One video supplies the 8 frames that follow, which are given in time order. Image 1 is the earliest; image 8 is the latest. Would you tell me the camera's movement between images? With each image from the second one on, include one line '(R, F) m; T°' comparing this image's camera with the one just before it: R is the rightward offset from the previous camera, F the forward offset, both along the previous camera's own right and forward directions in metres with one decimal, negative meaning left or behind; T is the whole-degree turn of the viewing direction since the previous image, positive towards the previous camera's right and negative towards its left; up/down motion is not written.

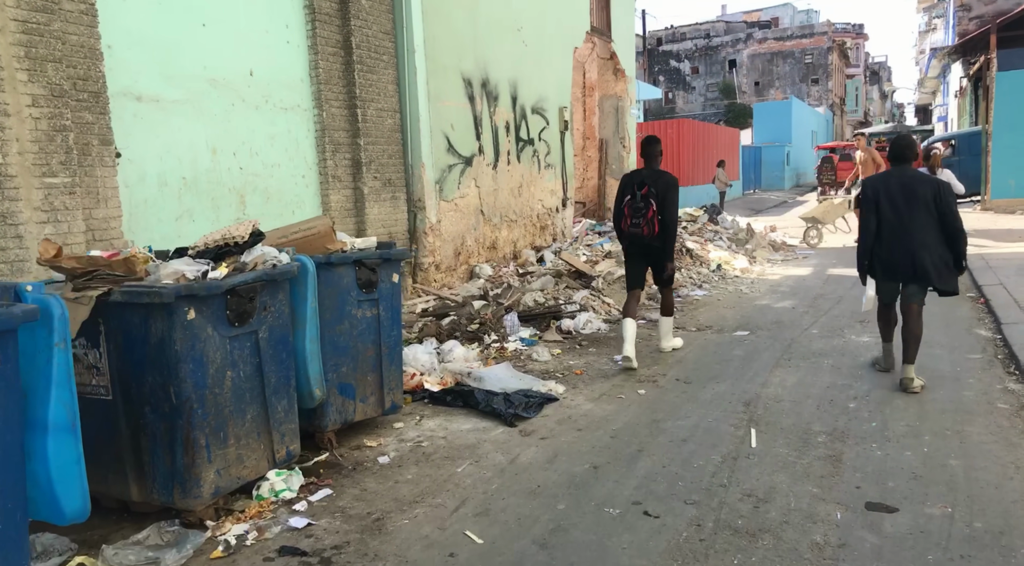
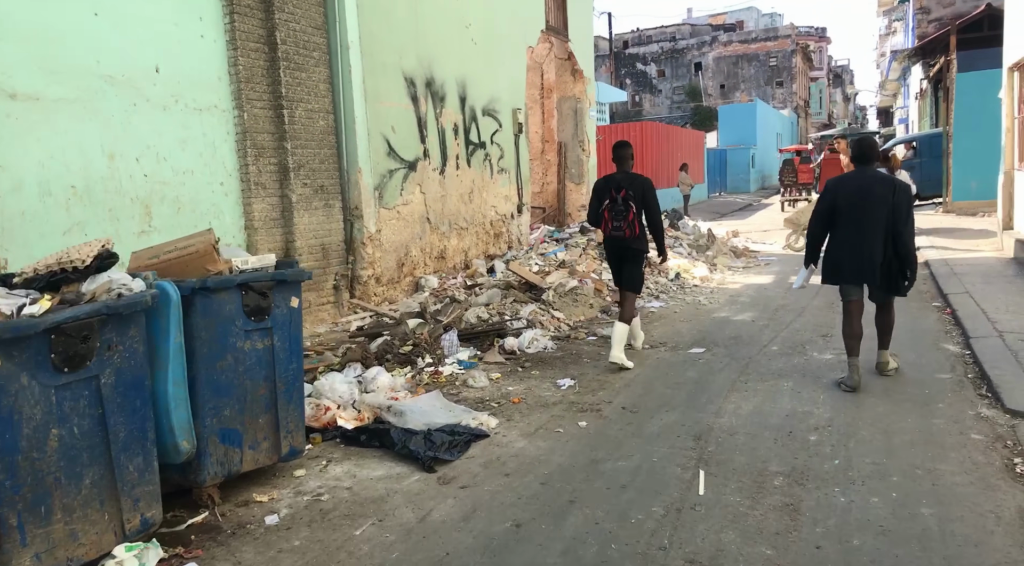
(+0.2, +0.5) m; +2°
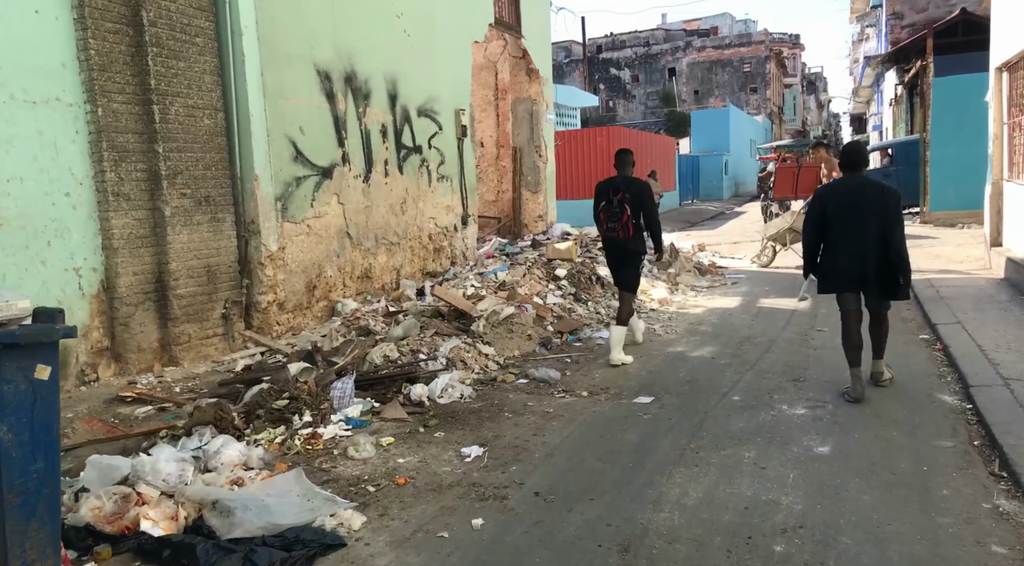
(+0.4, +1.1) m; +2°
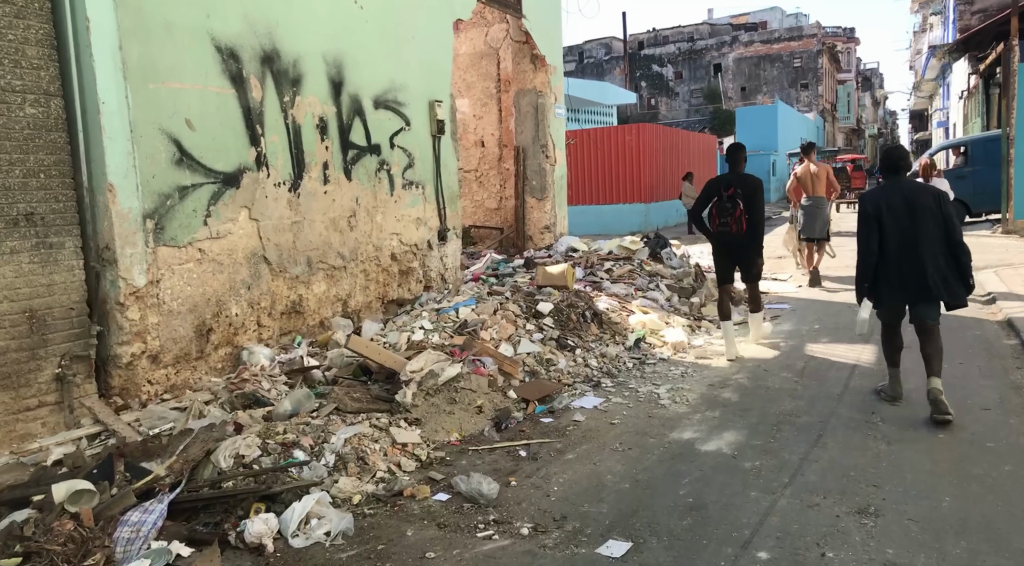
(+0.6, +1.9) m; -3°
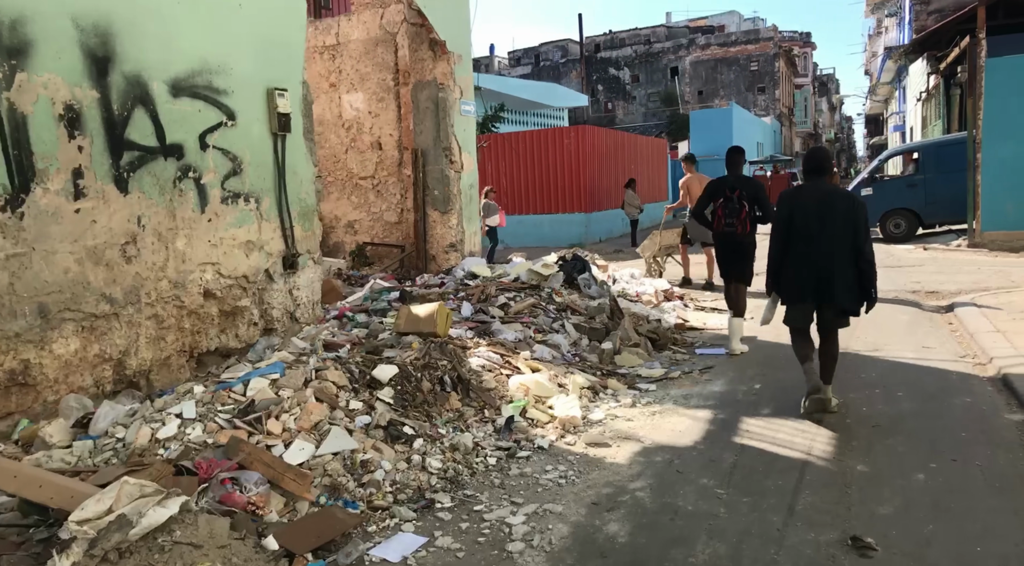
(+0.8, +1.8) m; +3°
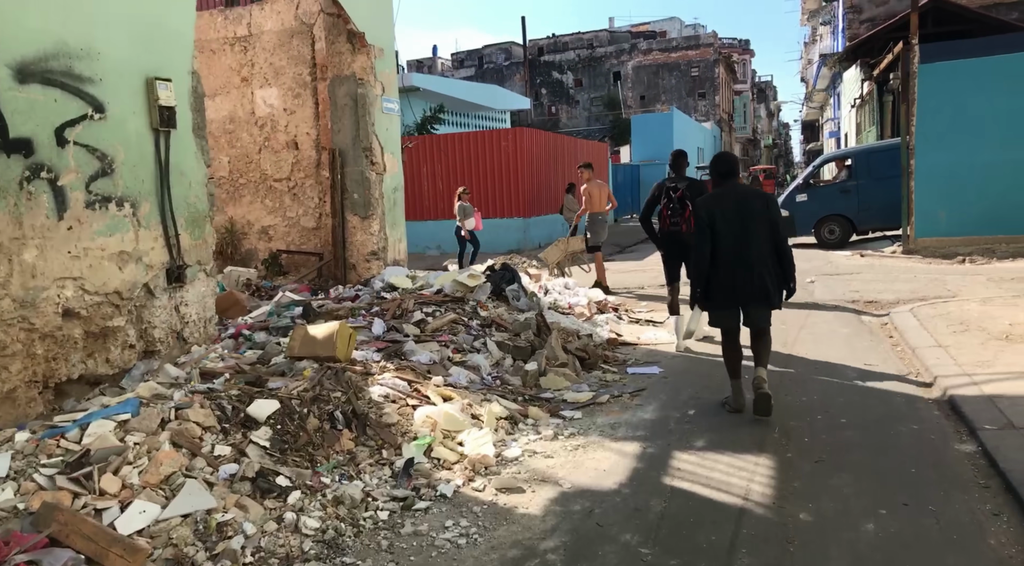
(+0.2, +0.6) m; +4°
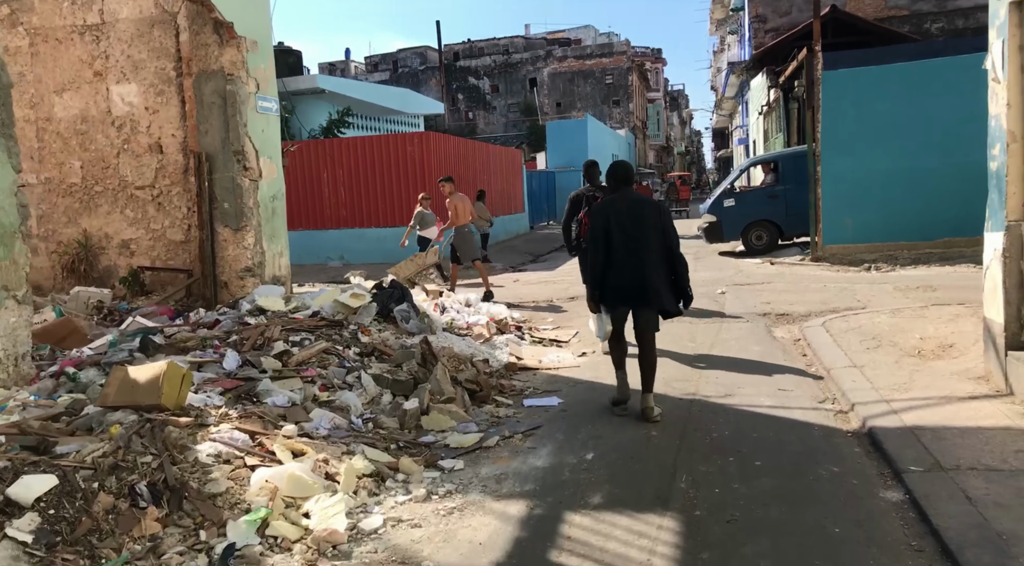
(+0.3, +0.7) m; +6°
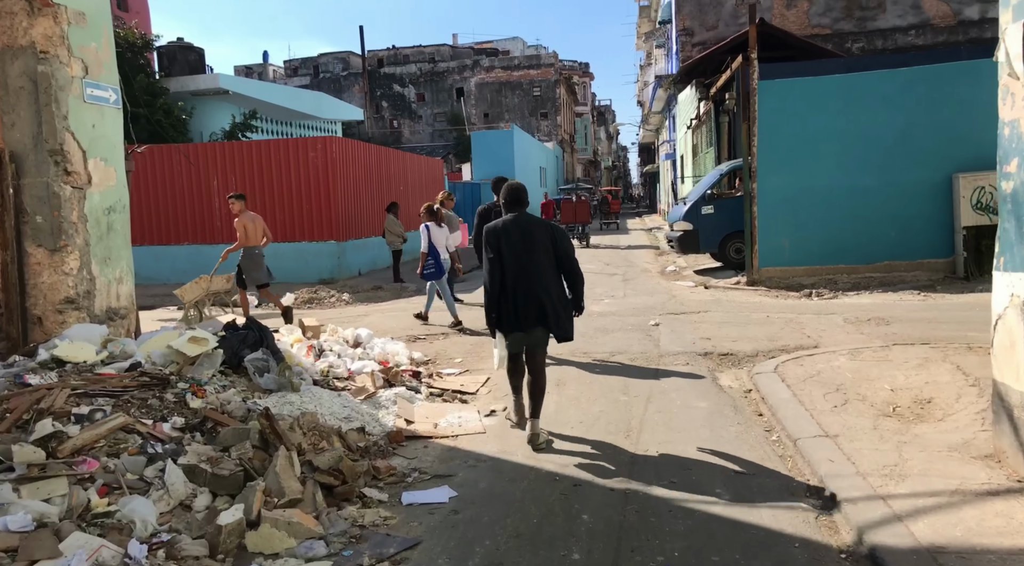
(+0.3, +1.5) m; +5°
